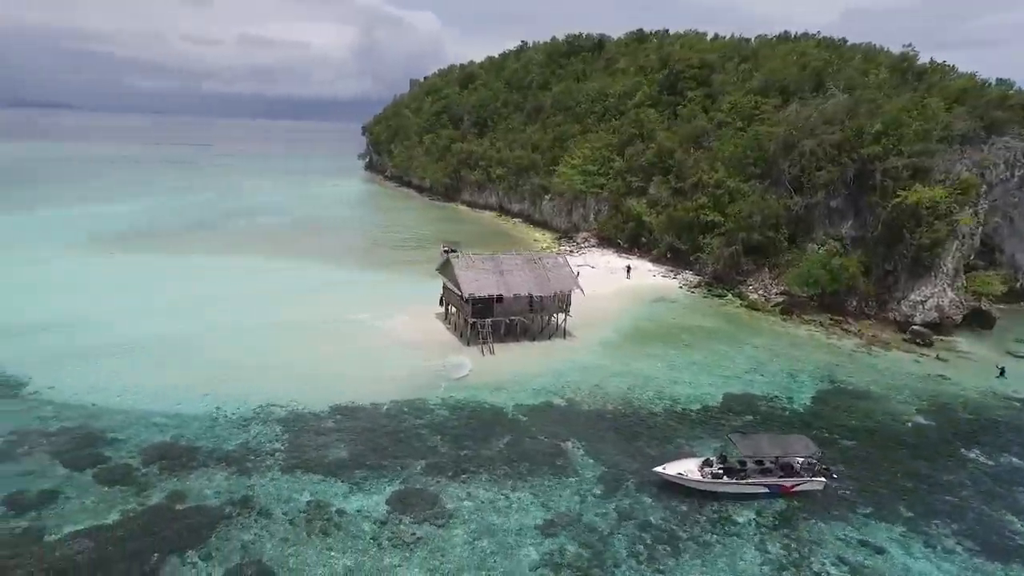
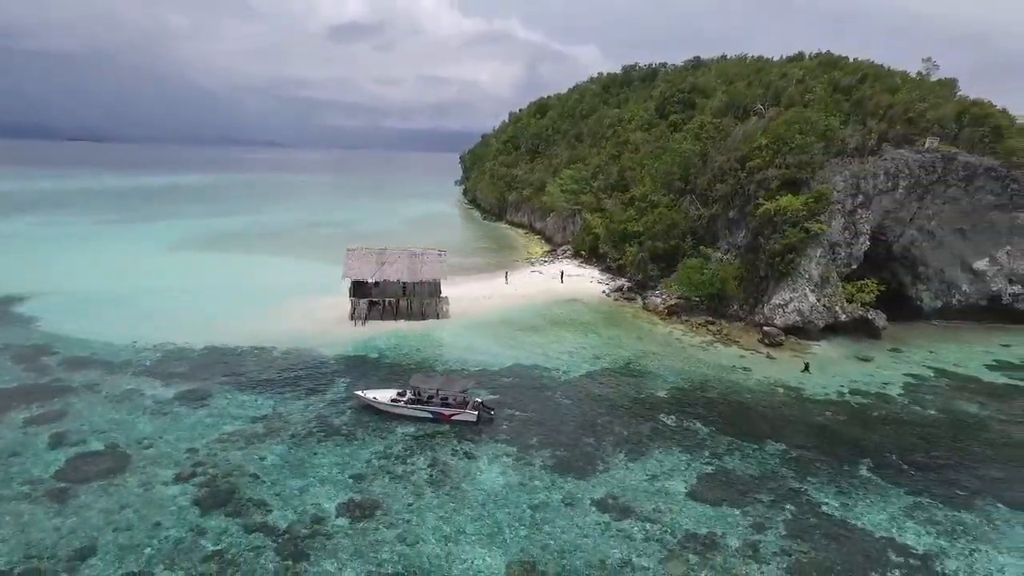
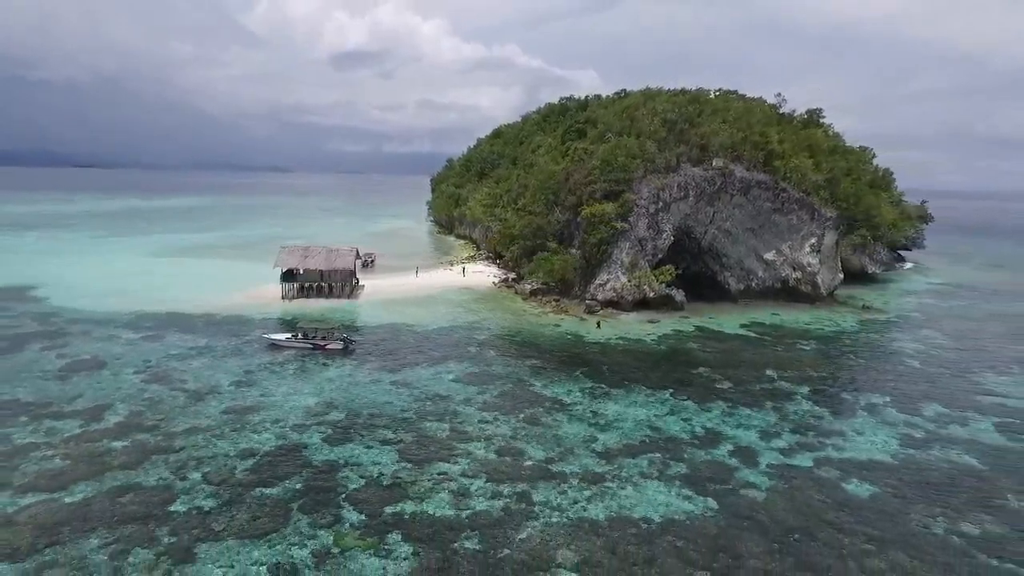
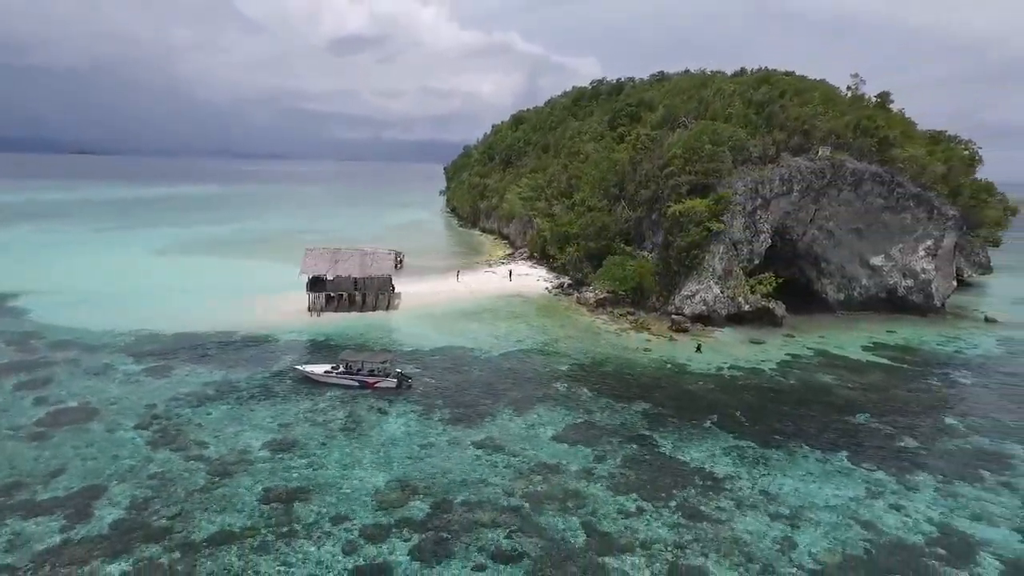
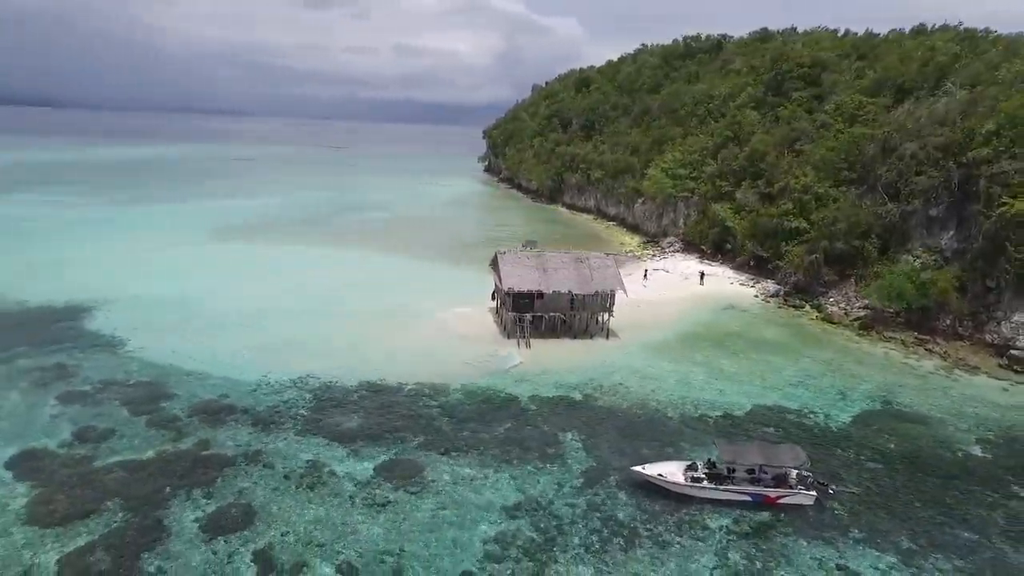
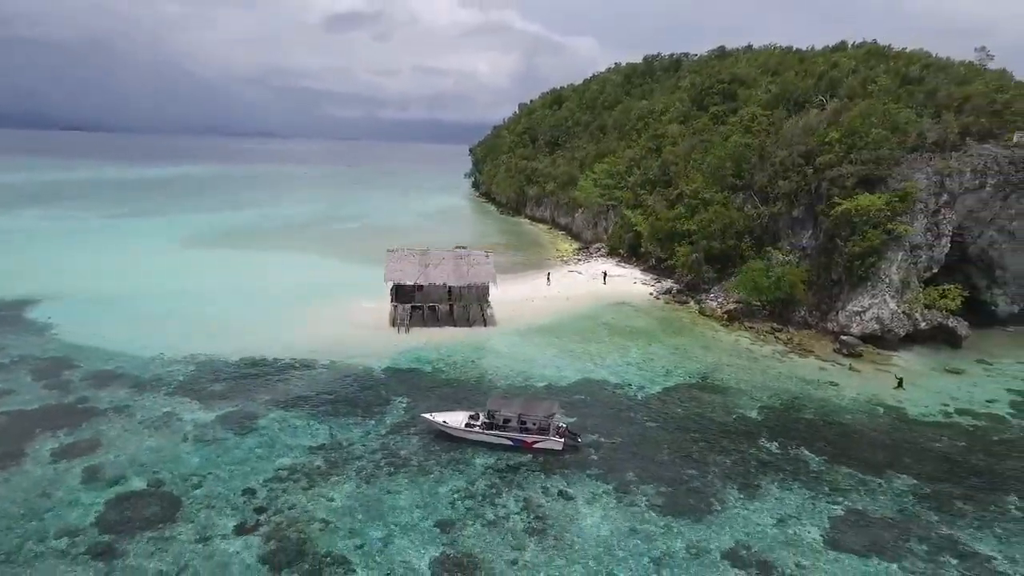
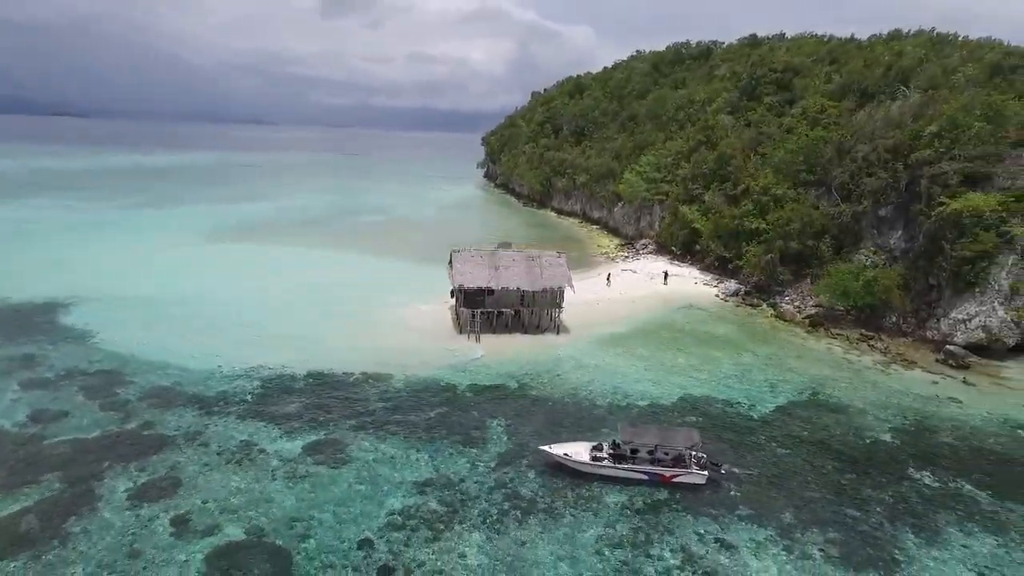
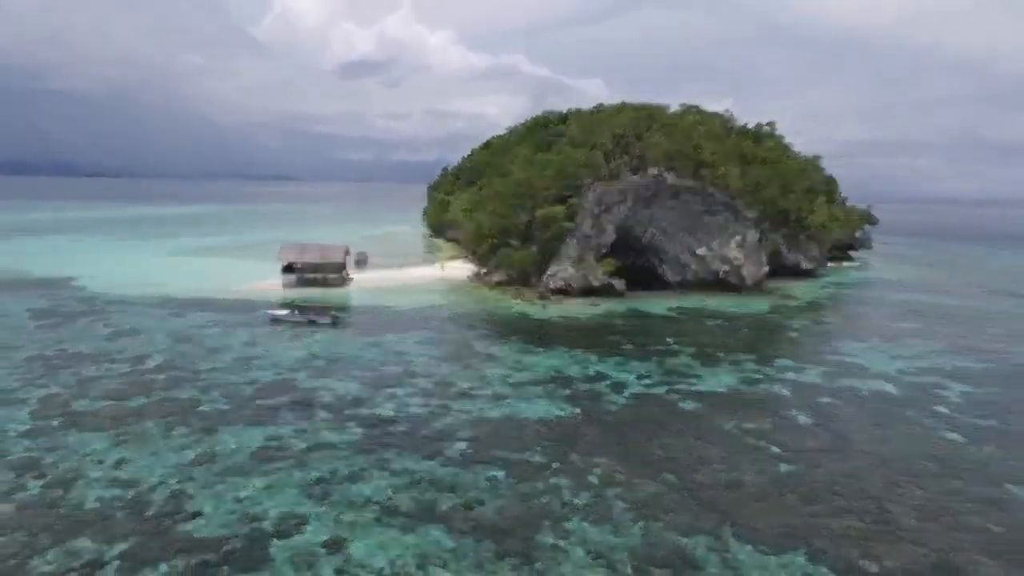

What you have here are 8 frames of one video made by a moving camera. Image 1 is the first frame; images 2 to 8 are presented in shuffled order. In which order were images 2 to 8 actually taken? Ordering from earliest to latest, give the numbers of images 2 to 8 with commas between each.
5, 7, 6, 2, 4, 3, 8
